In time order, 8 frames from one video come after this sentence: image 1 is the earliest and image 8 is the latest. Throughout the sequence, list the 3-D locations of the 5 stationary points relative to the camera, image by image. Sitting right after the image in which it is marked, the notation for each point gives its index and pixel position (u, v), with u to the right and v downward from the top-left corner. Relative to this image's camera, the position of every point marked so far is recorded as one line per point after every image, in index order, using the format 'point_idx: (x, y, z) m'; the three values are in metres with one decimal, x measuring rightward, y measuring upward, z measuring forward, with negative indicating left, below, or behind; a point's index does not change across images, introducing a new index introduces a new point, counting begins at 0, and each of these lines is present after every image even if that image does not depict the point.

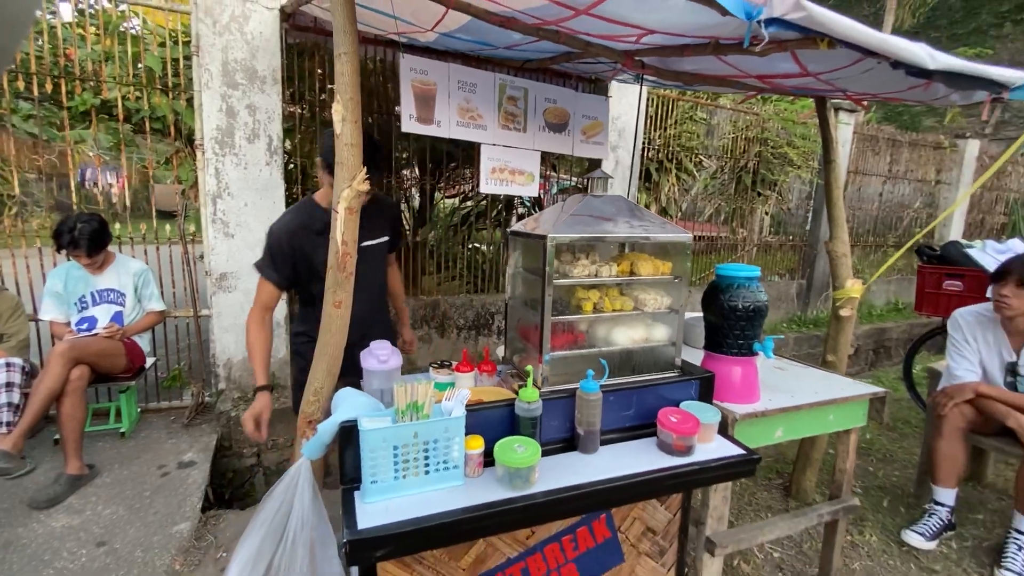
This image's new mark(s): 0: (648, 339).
0: (+0.4, -0.2, +1.6) m
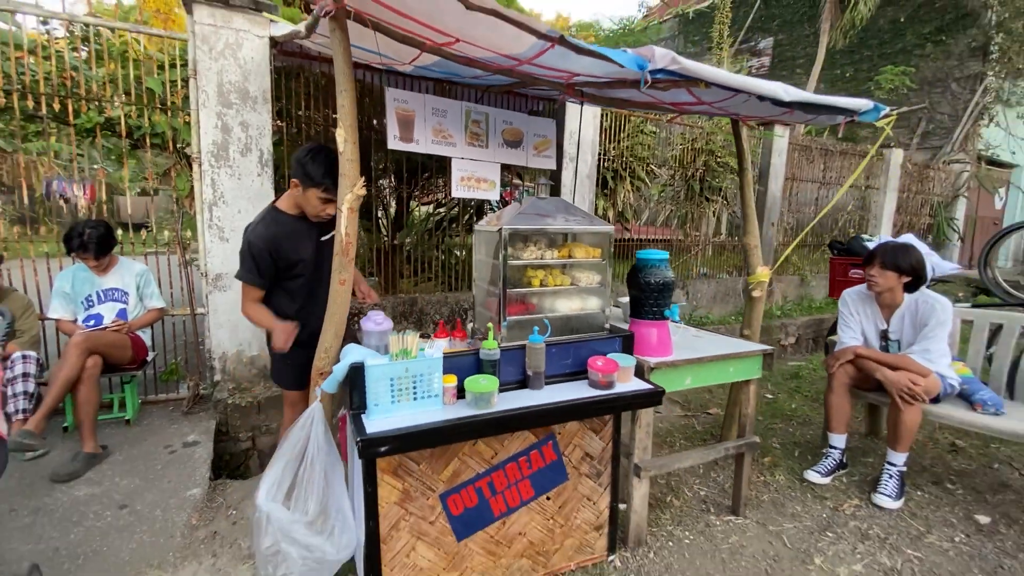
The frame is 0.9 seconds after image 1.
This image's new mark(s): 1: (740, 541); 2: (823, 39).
0: (+0.3, -0.1, +2.0) m
1: (+1.1, -1.2, +2.3) m
2: (+6.0, +4.8, +9.5) m
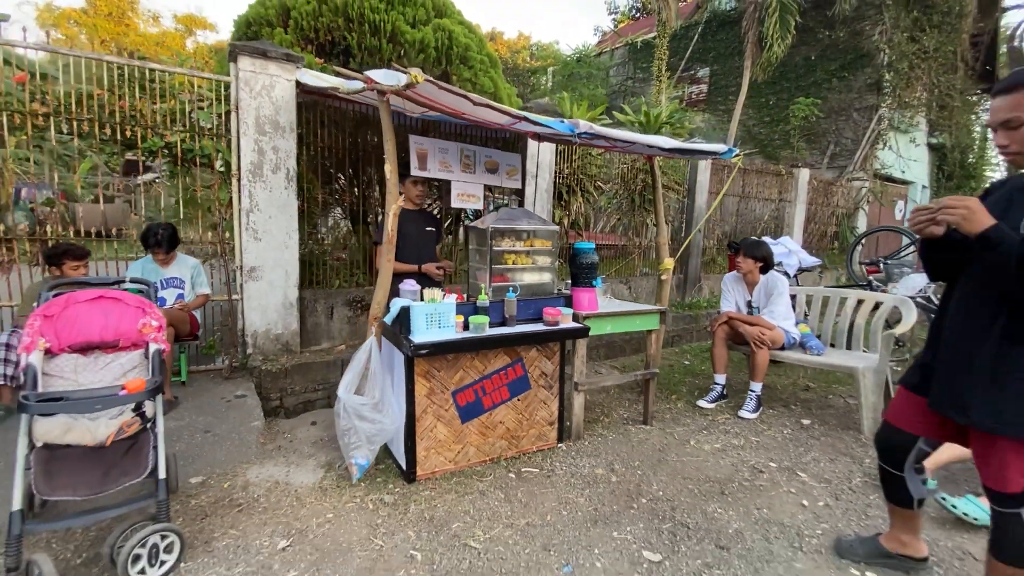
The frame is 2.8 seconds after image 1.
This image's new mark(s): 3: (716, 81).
0: (+0.2, +0.1, +3.1) m
1: (+1.0, -1.0, +3.4) m
2: (+5.3, +4.9, +11.1) m
3: (+5.6, +5.7, +13.4) m
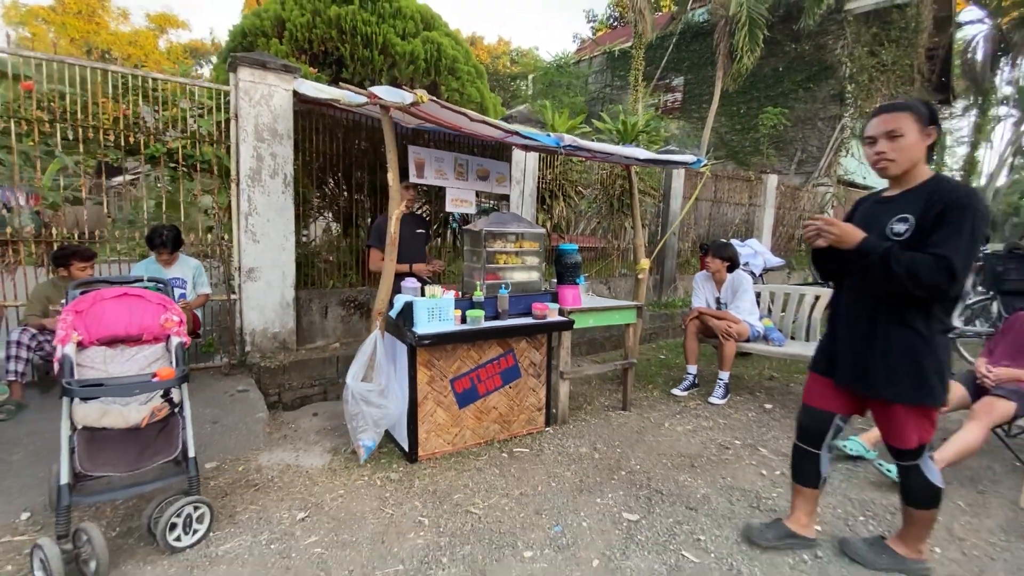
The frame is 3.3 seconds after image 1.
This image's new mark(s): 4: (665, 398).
0: (+0.1, +0.1, +3.4) m
1: (+0.9, -1.0, +3.7) m
2: (+4.9, +4.9, +11.6) m
3: (+5.1, +5.7, +14.0) m
4: (+1.3, -0.9, +4.2) m
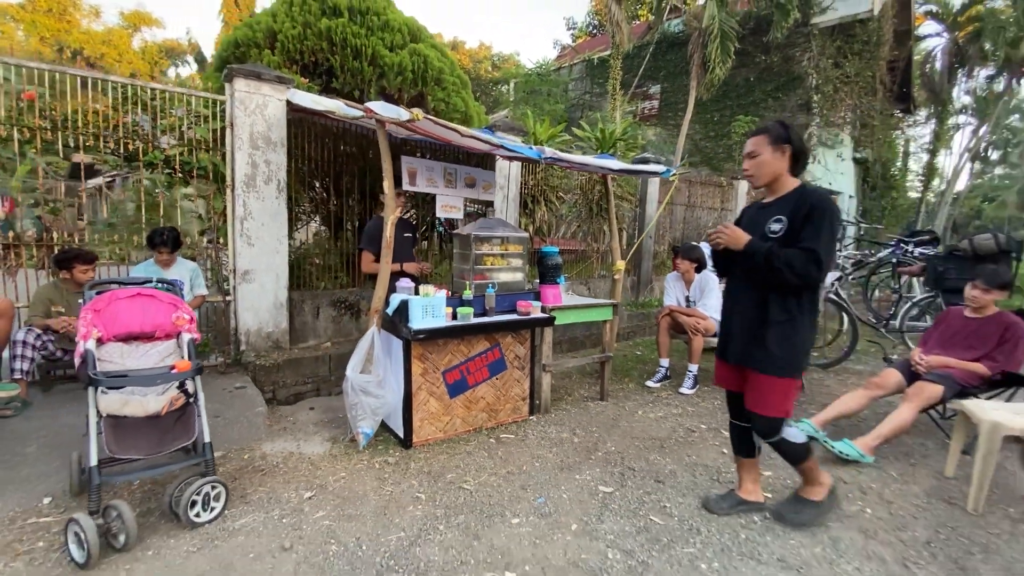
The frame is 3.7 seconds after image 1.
0: (0.0, +0.1, +3.7) m
1: (+0.8, -1.0, +4.0) m
2: (+4.5, +4.9, +12.1) m
3: (+4.6, +5.7, +14.5) m
4: (+1.2, -0.9, +4.6) m
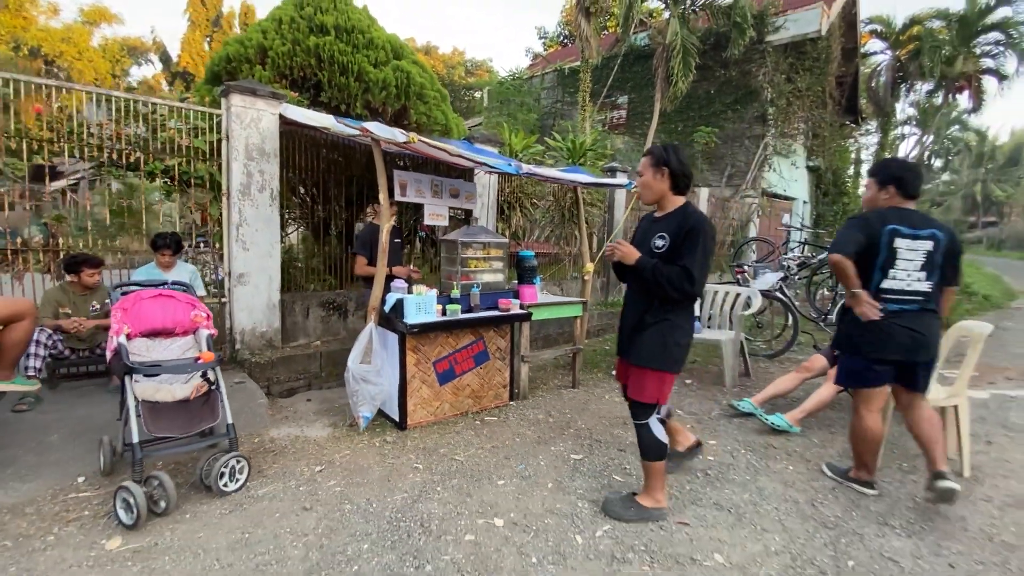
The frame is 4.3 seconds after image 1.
0: (-0.2, +0.1, +4.2) m
1: (+0.6, -1.0, +4.5) m
2: (+3.8, +4.8, +12.8) m
3: (+3.8, +5.6, +15.2) m
4: (+1.0, -0.9, +5.1) m
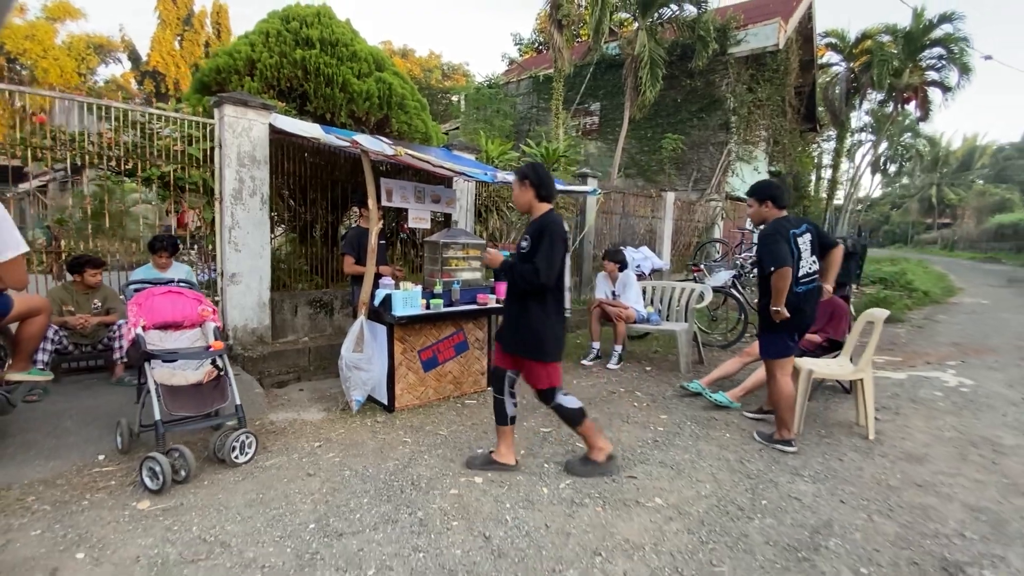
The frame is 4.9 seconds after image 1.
0: (-0.4, +0.1, +4.7) m
1: (+0.4, -1.0, +5.0) m
2: (+3.2, +4.9, +13.5) m
3: (+3.0, +5.6, +15.9) m
4: (+0.7, -0.9, +5.6) m
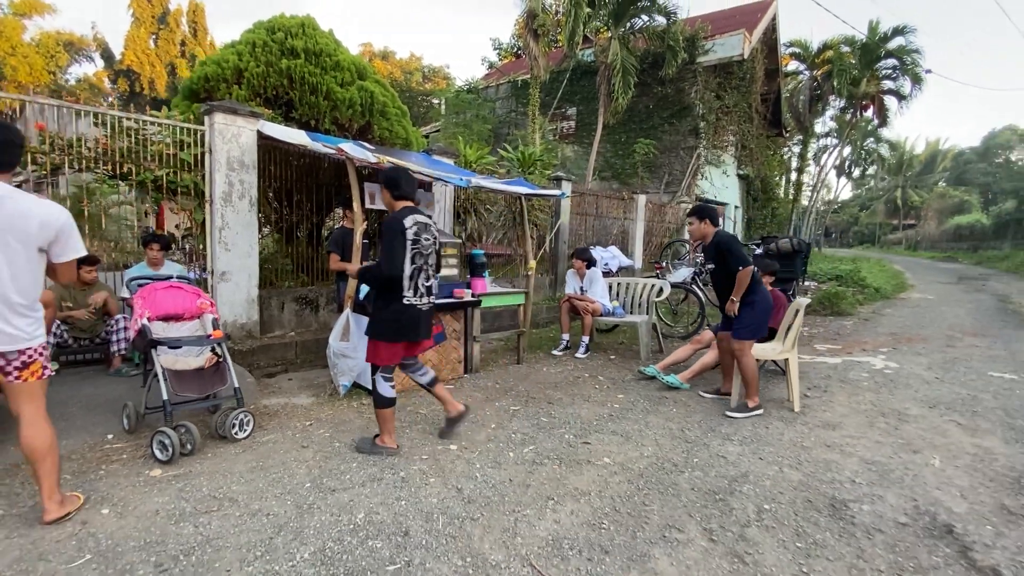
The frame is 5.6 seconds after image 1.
0: (-0.6, +0.2, +5.1) m
1: (+0.1, -0.9, +5.5) m
2: (+2.5, +4.9, +14.0) m
3: (+2.3, +5.7, +16.4) m
4: (+0.4, -0.9, +6.0) m
